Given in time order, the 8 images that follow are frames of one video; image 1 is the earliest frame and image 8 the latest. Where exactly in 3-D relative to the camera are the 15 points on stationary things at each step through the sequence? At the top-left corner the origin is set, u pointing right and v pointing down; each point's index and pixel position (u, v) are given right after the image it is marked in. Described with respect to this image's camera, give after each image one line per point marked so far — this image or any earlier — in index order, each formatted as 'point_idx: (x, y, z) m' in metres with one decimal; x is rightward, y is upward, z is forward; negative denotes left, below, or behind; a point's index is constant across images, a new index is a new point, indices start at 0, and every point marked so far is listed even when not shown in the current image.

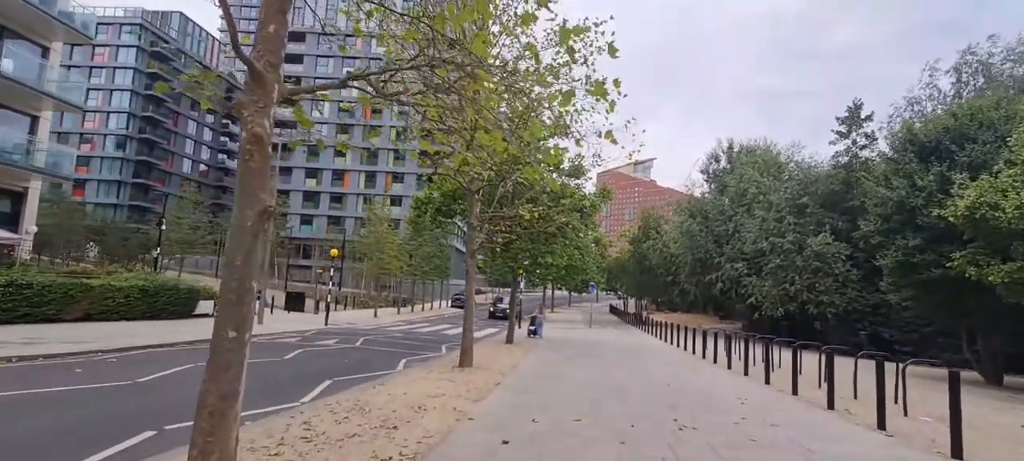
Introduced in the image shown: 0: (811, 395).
0: (+7.8, -4.3, +12.6) m
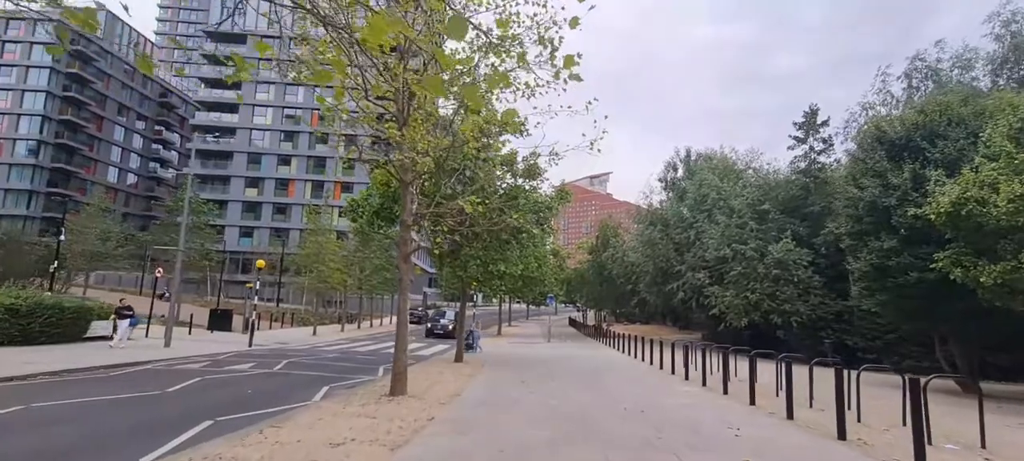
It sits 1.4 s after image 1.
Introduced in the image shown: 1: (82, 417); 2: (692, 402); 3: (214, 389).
0: (+6.5, -4.1, +10.7) m
1: (-10.0, -4.3, +11.3) m
2: (+4.5, -4.3, +12.0) m
3: (-8.6, -4.6, +14.0) m
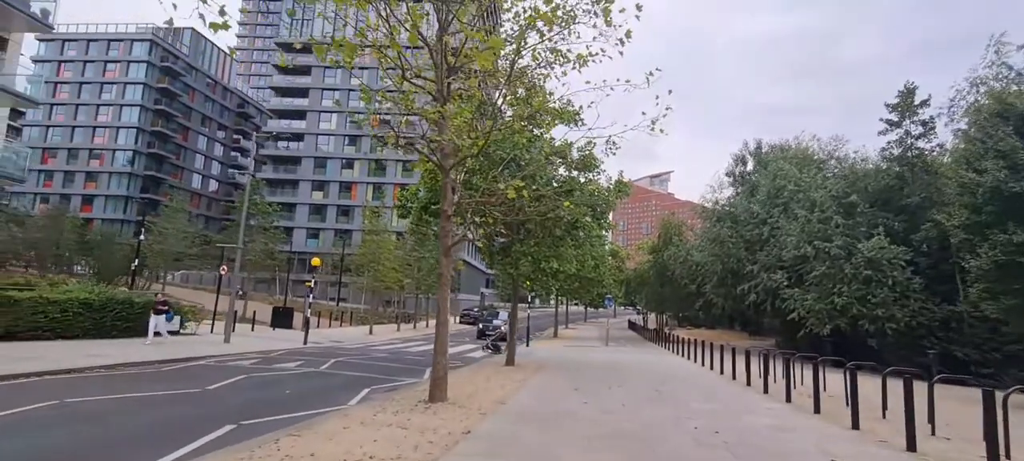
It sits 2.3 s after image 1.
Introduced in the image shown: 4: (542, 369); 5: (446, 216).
0: (+7.4, -3.9, +8.6) m
1: (-8.9, -4.2, +11.1) m
2: (+5.5, -4.0, +10.1) m
3: (-7.2, -4.4, +13.7) m
4: (+1.2, -5.5, +19.3) m
5: (-1.6, +0.4, +11.7) m
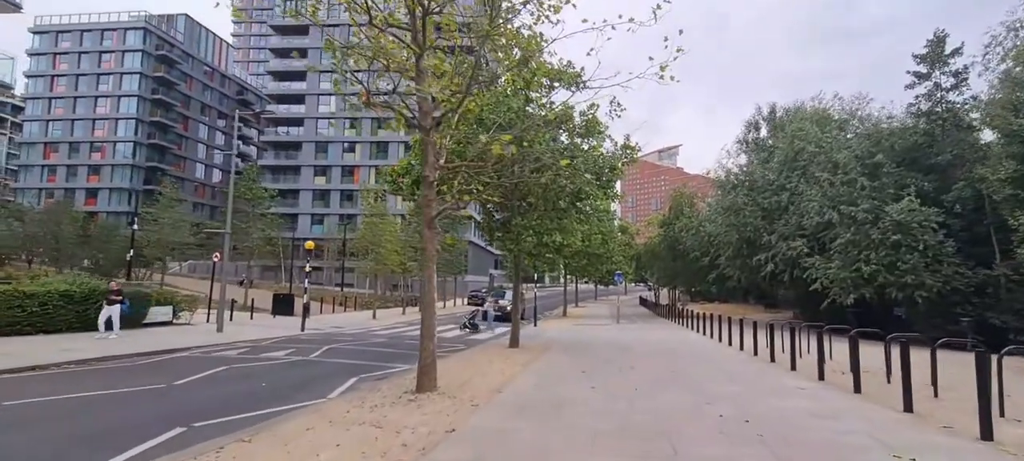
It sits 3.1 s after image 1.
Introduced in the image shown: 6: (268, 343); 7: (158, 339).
0: (+7.3, -3.1, +7.2) m
1: (-8.9, -3.8, +10.0) m
2: (+5.5, -3.2, +8.8) m
3: (-7.2, -3.9, +12.6) m
4: (+1.3, -4.4, +18.1) m
5: (-1.8, +1.0, +10.2) m
6: (-9.8, -4.5, +19.7) m
7: (-14.2, -4.3, +19.5) m
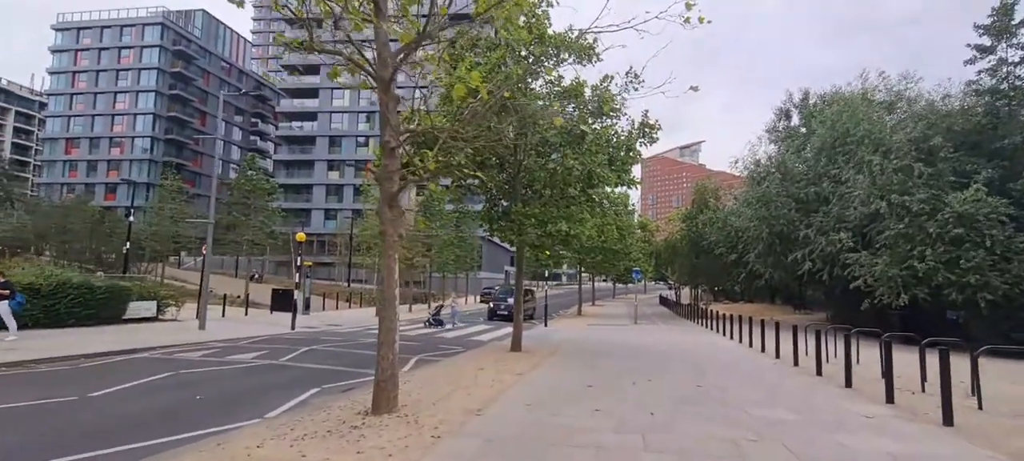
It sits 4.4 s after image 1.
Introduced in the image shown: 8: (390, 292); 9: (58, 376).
0: (+6.9, -2.8, +4.8) m
1: (-9.2, -3.4, +8.2) m
2: (+5.1, -2.9, +6.4) m
3: (-7.4, -3.5, +10.7) m
4: (+1.3, -4.1, +15.9) m
5: (-2.1, +1.4, +8.1) m
6: (-9.8, -4.1, +17.9) m
7: (-14.1, -3.9, +17.9) m
8: (-2.0, -1.0, +8.0) m
9: (-11.0, -3.5, +11.8) m
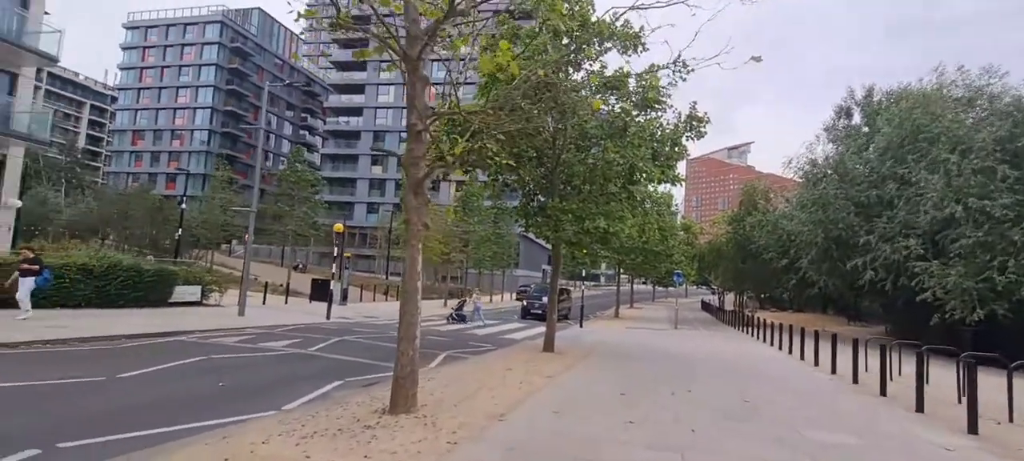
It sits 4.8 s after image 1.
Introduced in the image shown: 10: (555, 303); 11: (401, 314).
0: (+7.0, -2.8, +3.6) m
1: (-8.8, -3.0, +8.3) m
2: (+5.4, -2.9, +5.4) m
3: (-6.8, -3.2, +10.7) m
4: (+2.3, -4.0, +15.2) m
5: (-1.5, +1.5, +7.7) m
6: (-8.6, -3.7, +18.0) m
7: (-12.9, -3.4, +18.4) m
8: (-1.5, -0.8, +7.5) m
9: (-10.3, -3.1, +12.1) m
10: (+1.5, -2.5, +17.0) m
11: (-1.7, -1.3, +7.5) m
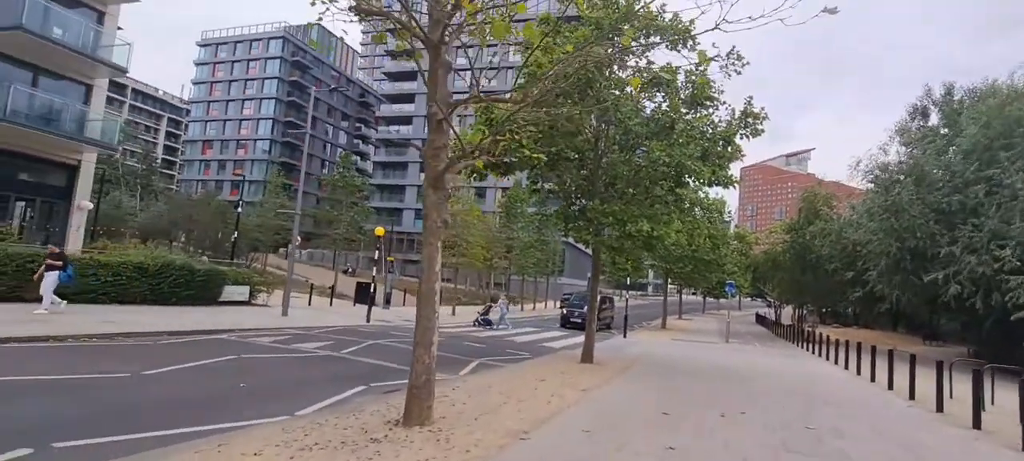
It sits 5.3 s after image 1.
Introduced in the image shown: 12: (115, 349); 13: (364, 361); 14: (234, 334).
0: (+7.0, -2.8, +2.2) m
1: (-8.3, -2.9, +8.4) m
2: (+5.5, -2.9, +4.1) m
3: (-6.1, -3.1, +10.6) m
4: (+3.4, -4.1, +14.2) m
5: (-1.1, +1.6, +7.2) m
6: (-7.2, -3.7, +18.1) m
7: (-11.4, -3.4, +18.8) m
8: (-1.2, -0.8, +7.0) m
9: (-9.5, -3.1, +12.3) m
10: (+2.8, -2.7, +16.0) m
11: (-1.3, -1.2, +6.9) m
12: (-10.2, -3.0, +12.5) m
13: (-4.1, -3.6, +13.4) m
14: (-8.8, -3.3, +15.5) m
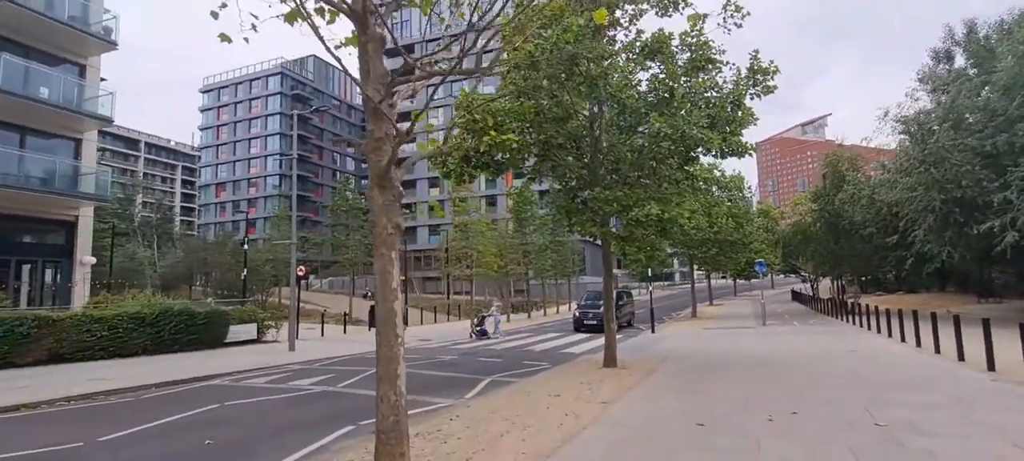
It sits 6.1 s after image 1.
0: (+6.7, -1.9, +0.6) m
1: (-8.2, -3.9, +7.4) m
2: (+5.3, -2.2, +2.6) m
3: (-5.9, -3.8, +9.5) m
4: (+3.7, -3.7, +12.7) m
5: (-1.7, +1.5, +5.9) m
6: (-6.6, -4.6, +17.0) m
7: (-10.8, -4.8, +17.9) m
8: (-1.5, -0.9, +5.7) m
9: (-9.2, -4.2, +11.4) m
10: (+3.0, -2.4, +14.6) m
11: (-1.6, -1.3, +5.7) m
12: (-9.9, -4.2, +11.6) m
13: (-3.7, -4.1, +12.2) m
14: (-8.3, -4.4, +14.5) m
